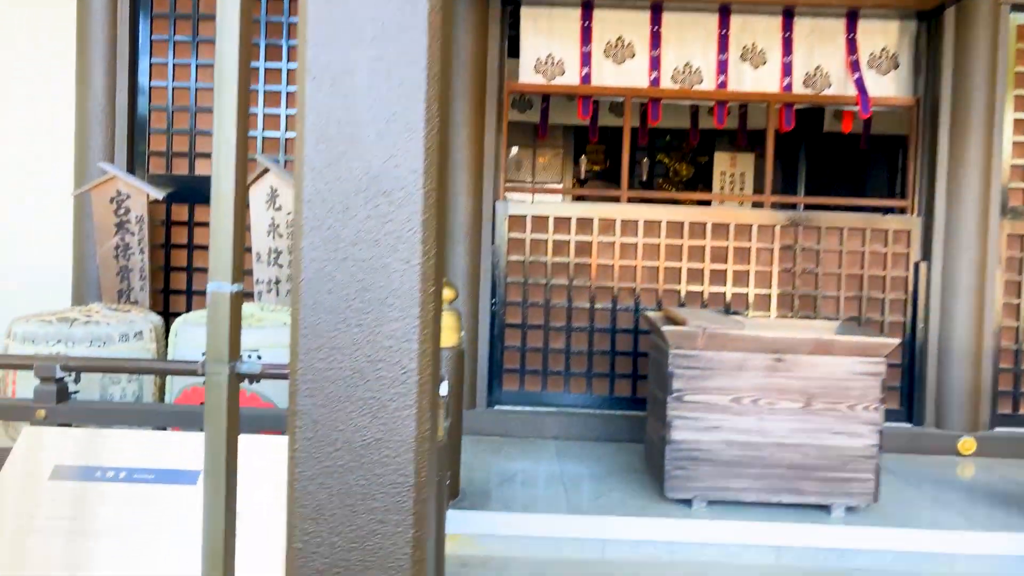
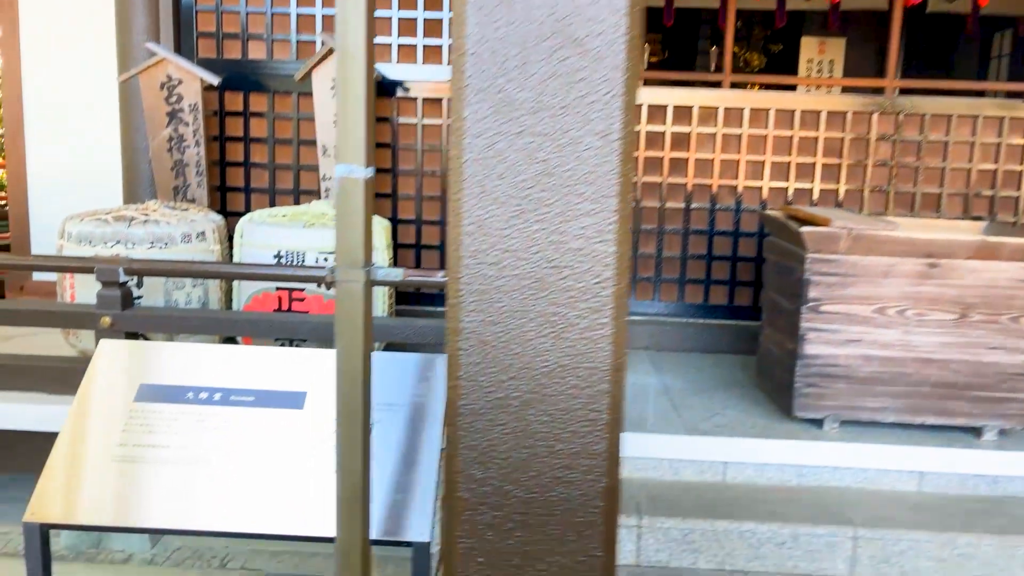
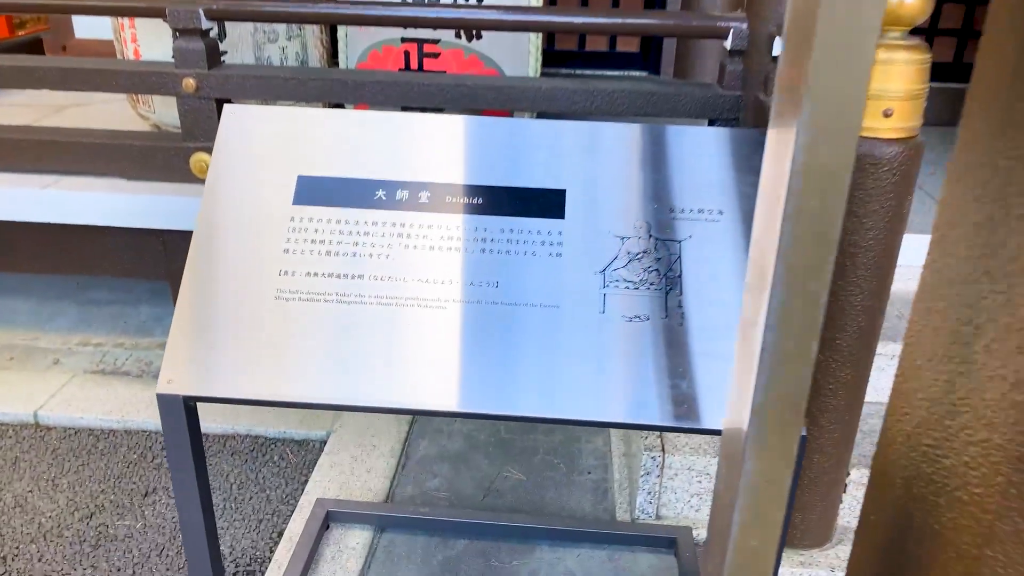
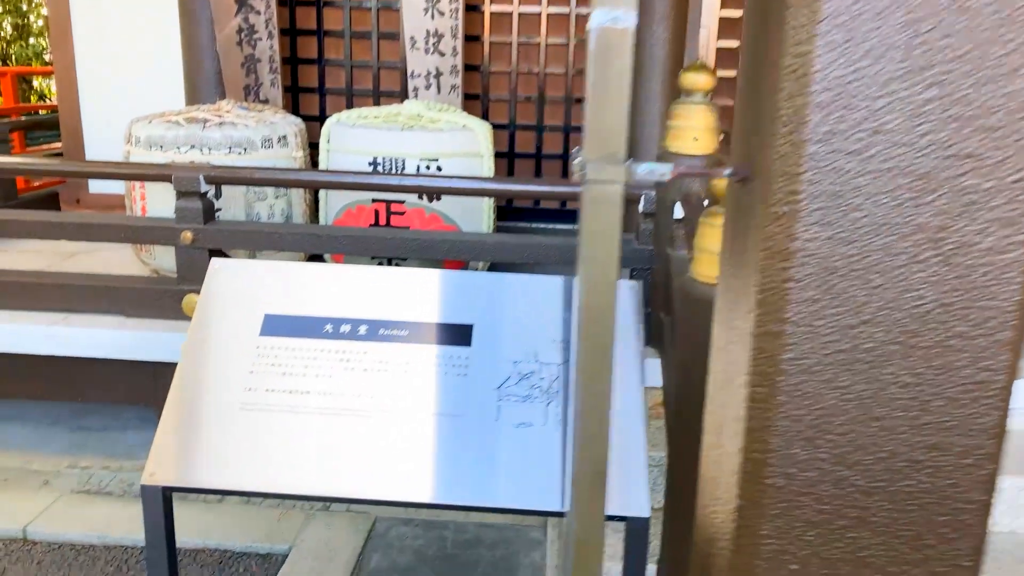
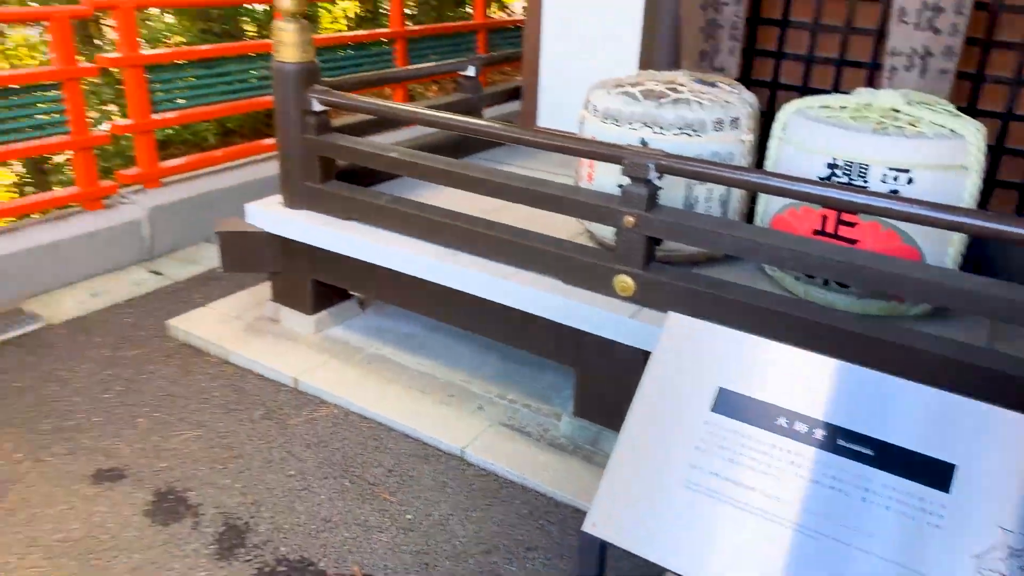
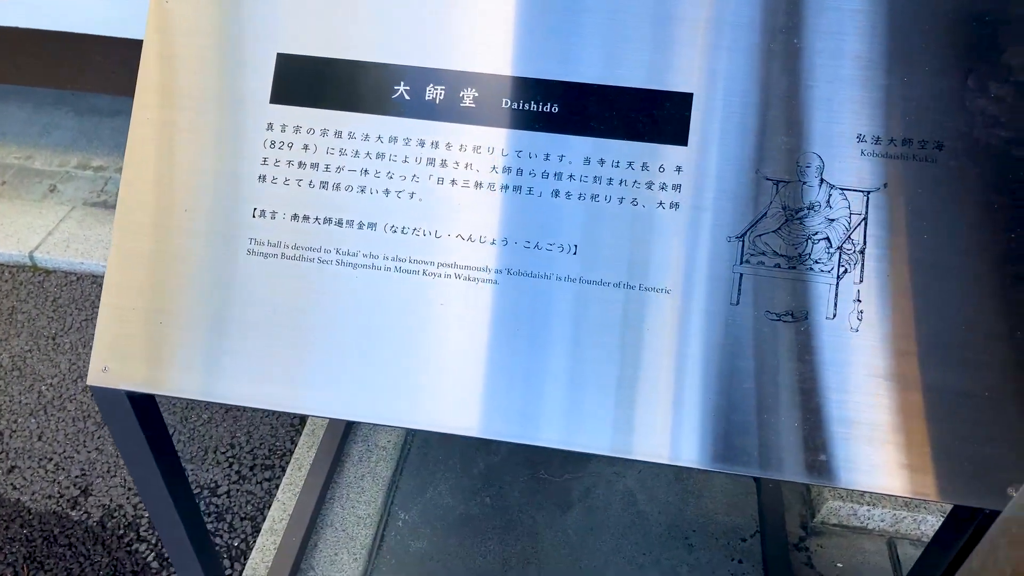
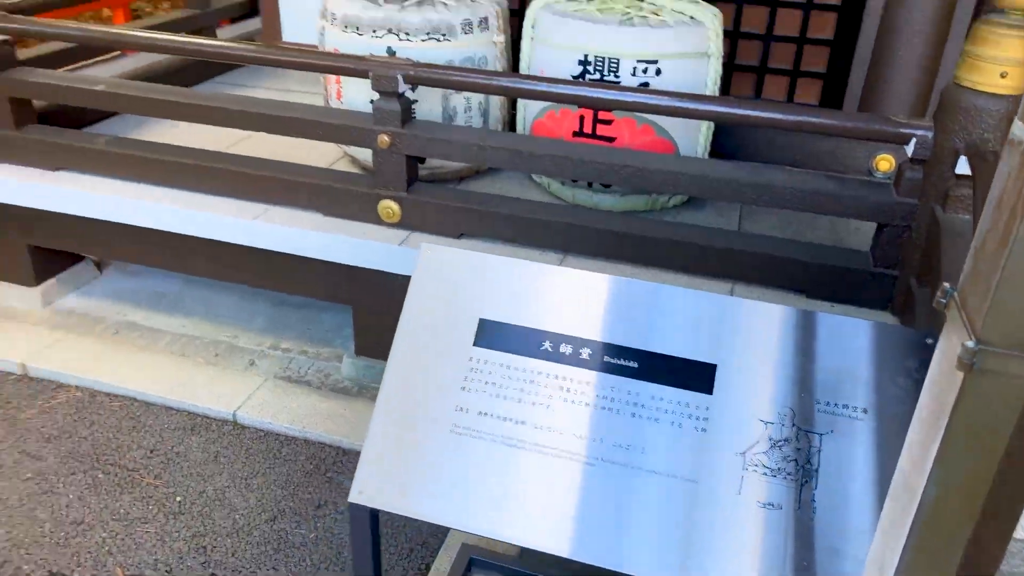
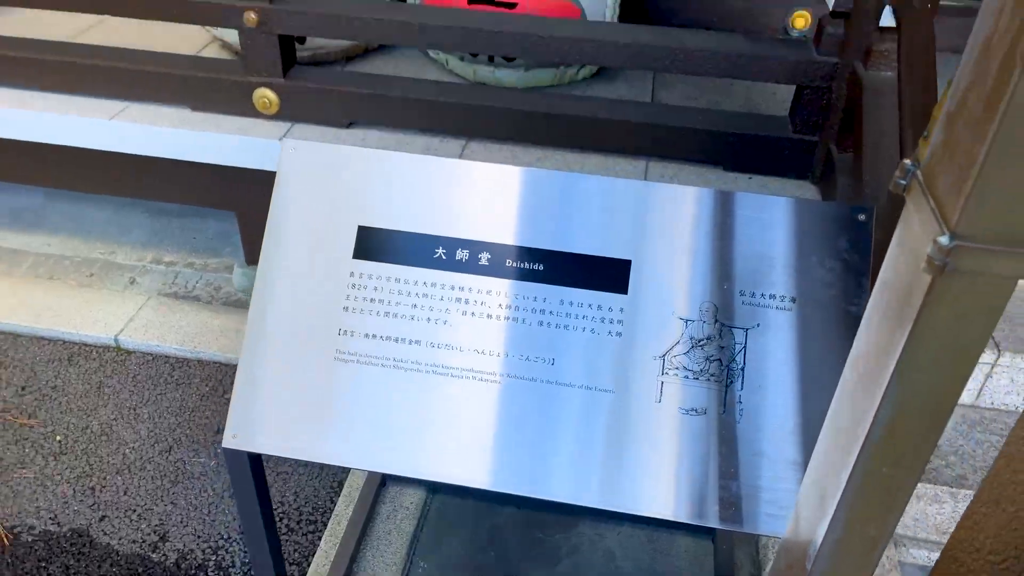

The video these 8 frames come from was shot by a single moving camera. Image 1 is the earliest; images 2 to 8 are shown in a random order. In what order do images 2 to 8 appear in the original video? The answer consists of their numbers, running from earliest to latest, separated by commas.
2, 4, 3, 6, 8, 7, 5
